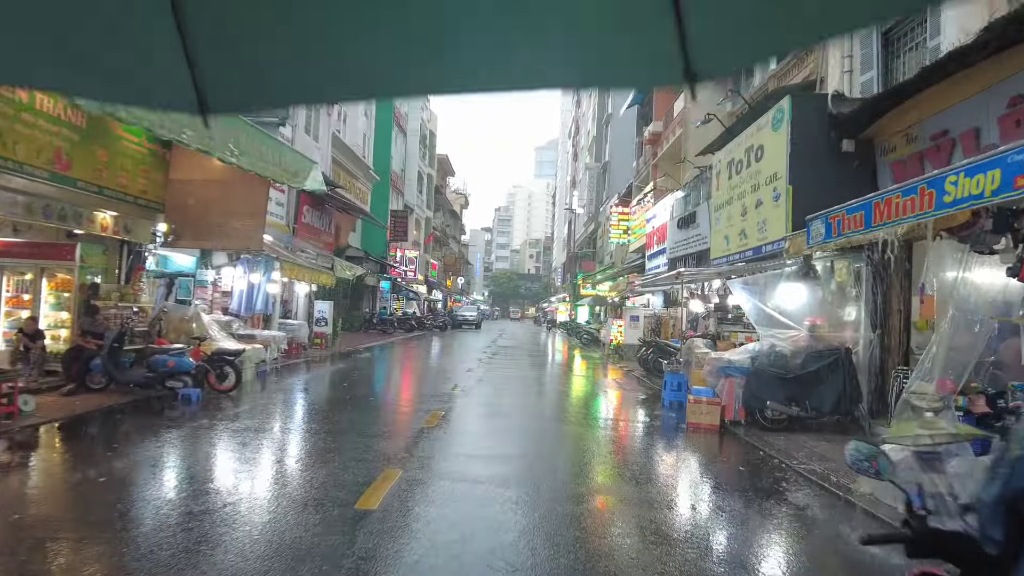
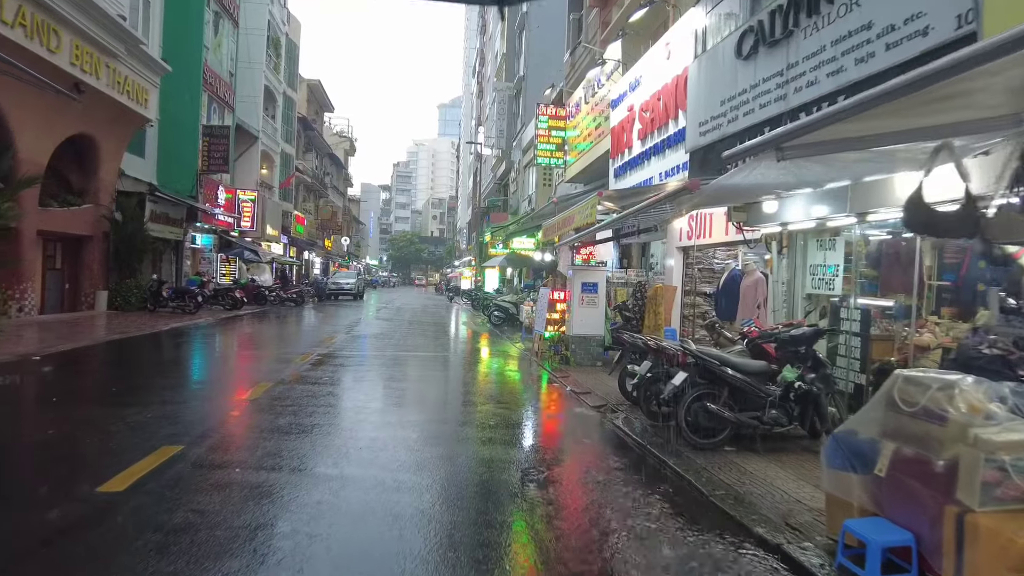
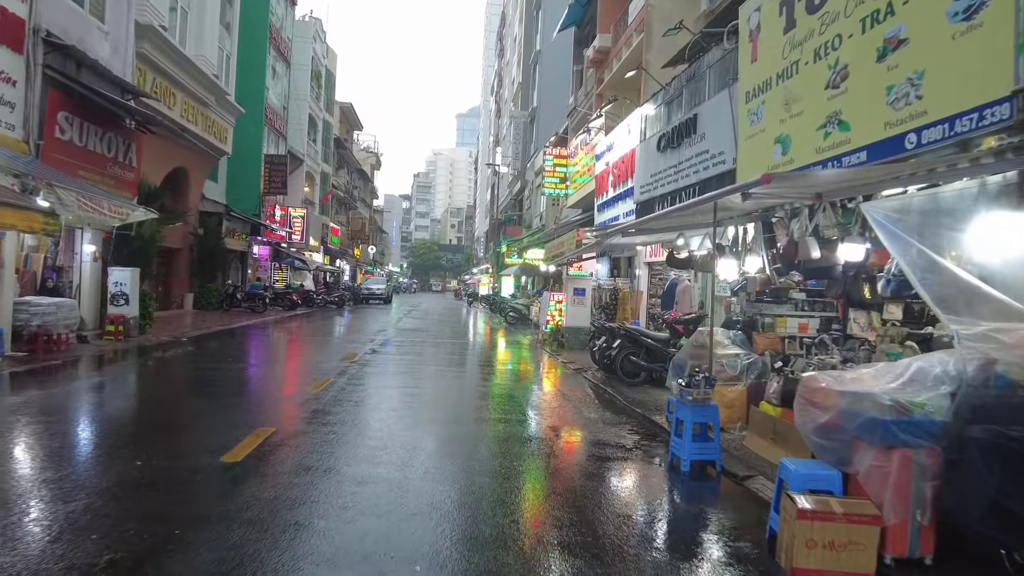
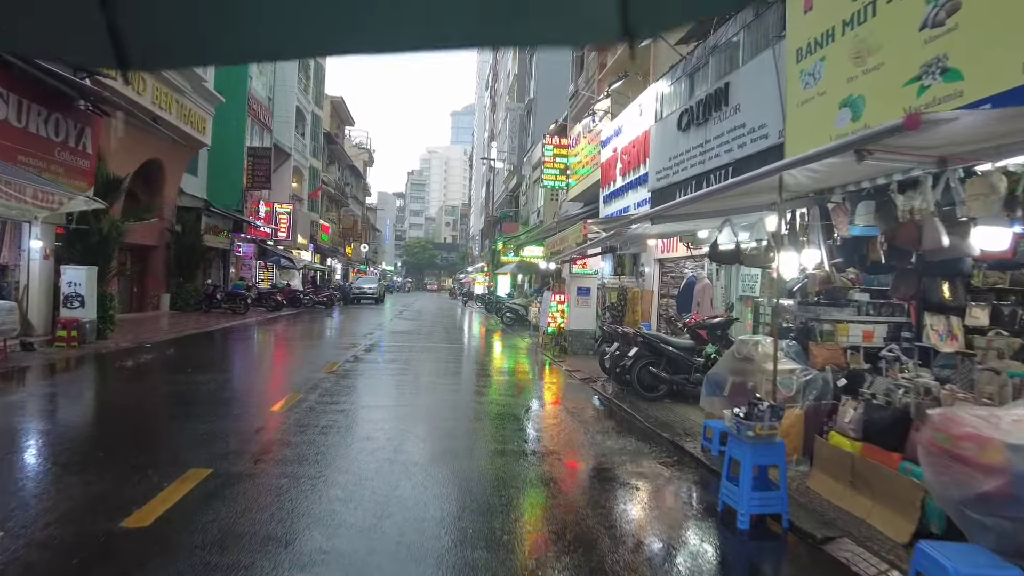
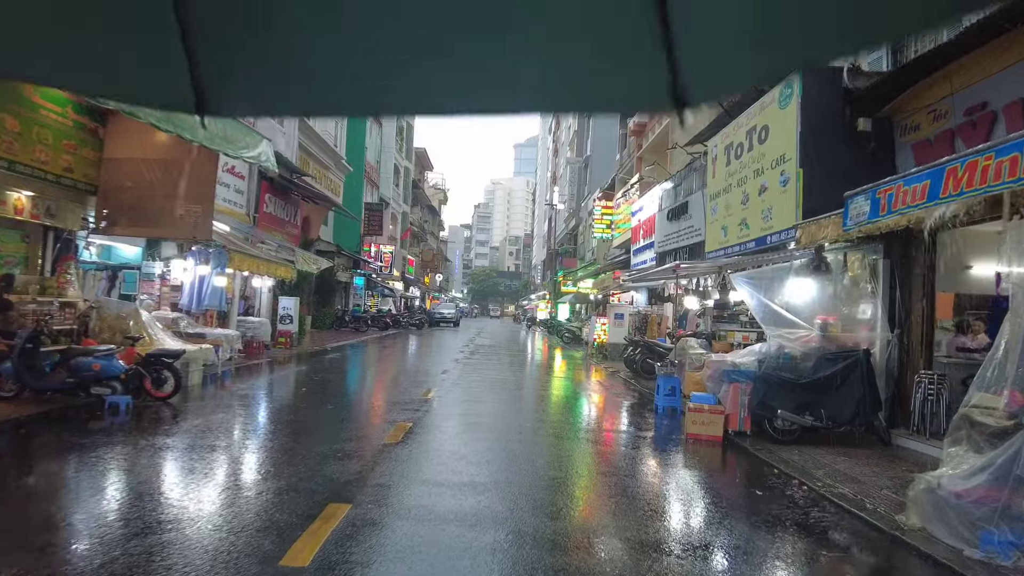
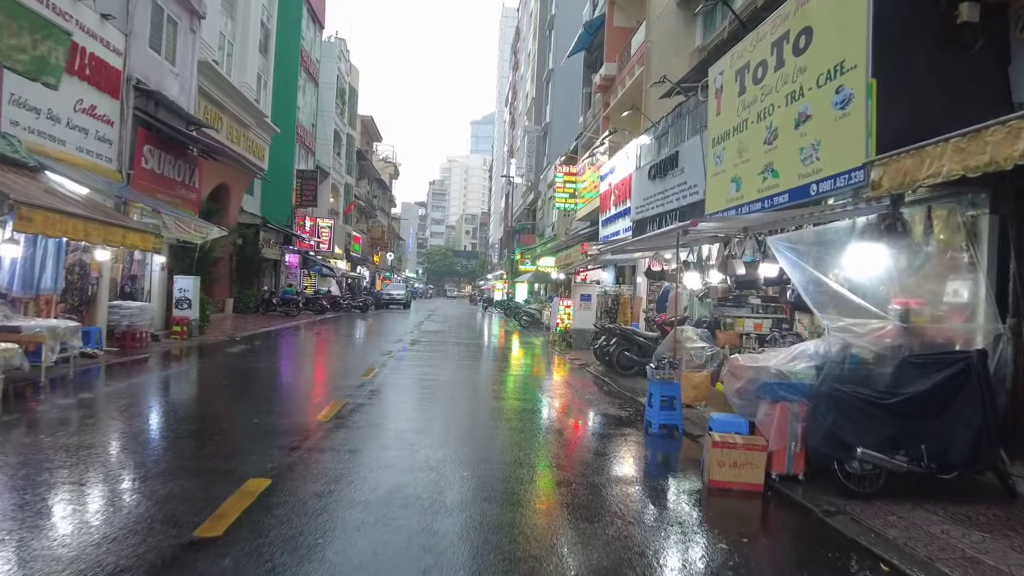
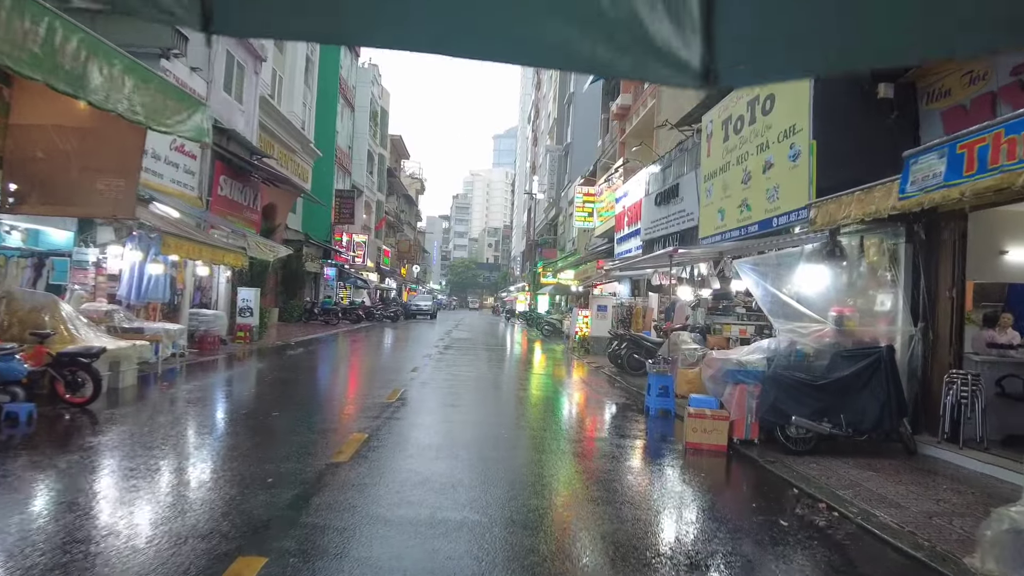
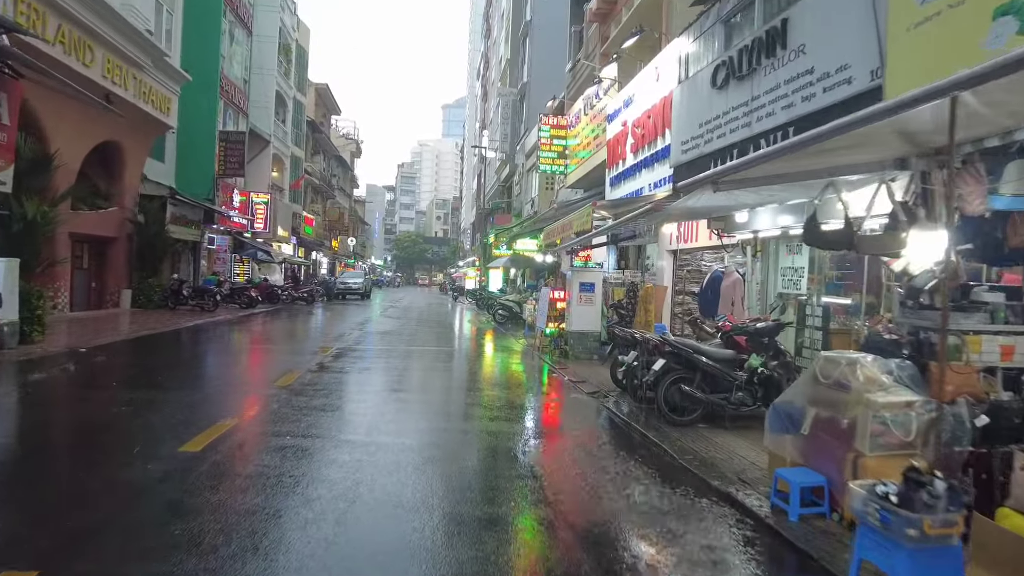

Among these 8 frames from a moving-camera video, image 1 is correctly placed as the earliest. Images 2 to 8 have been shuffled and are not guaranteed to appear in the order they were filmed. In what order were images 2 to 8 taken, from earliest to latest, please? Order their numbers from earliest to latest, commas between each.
5, 7, 6, 3, 4, 8, 2
